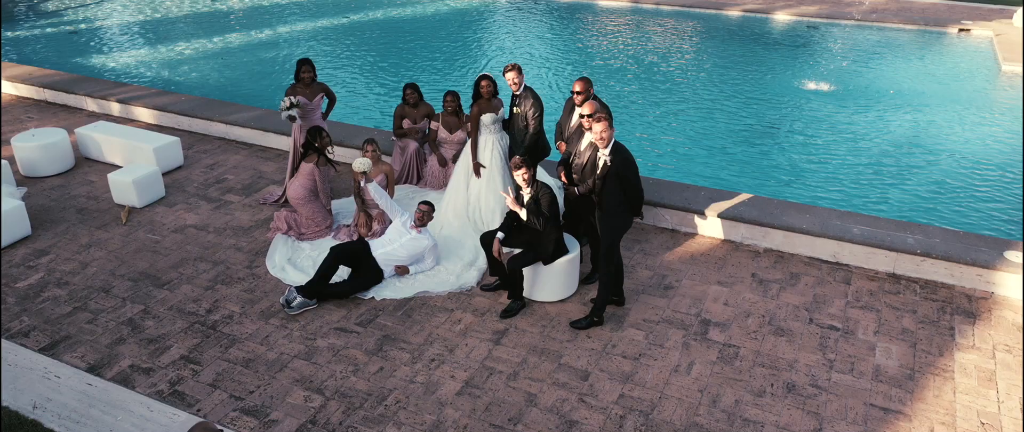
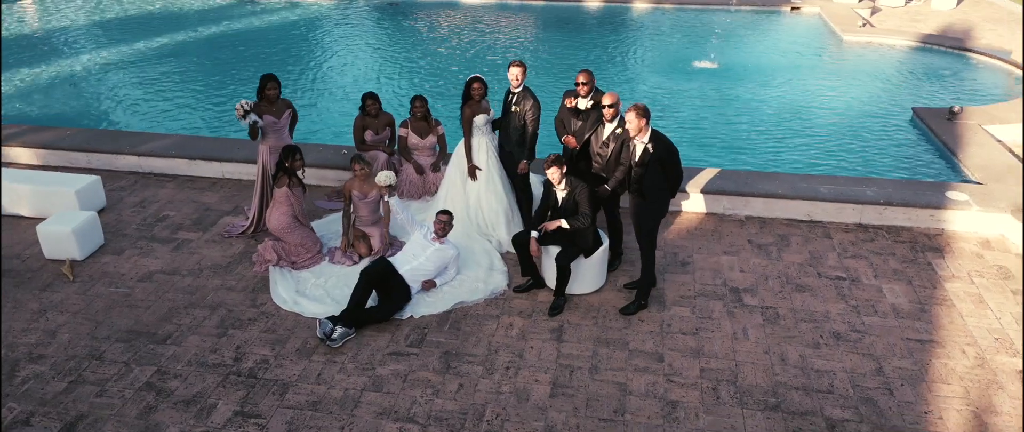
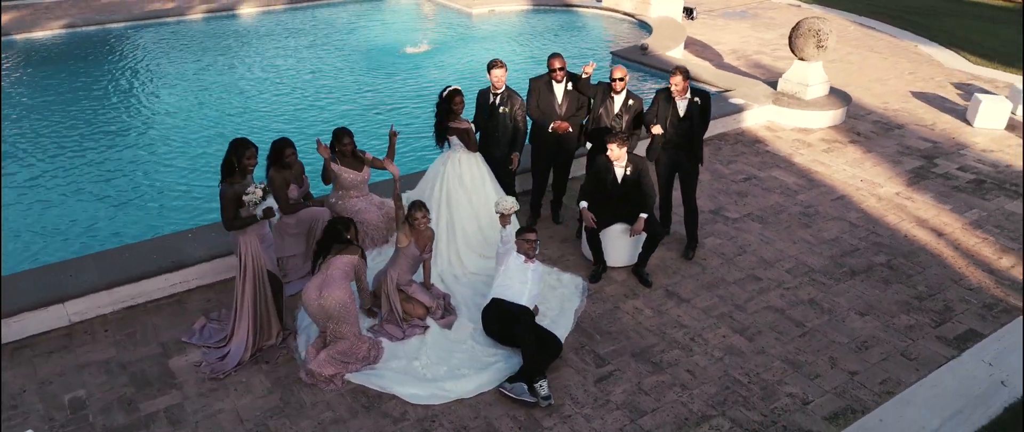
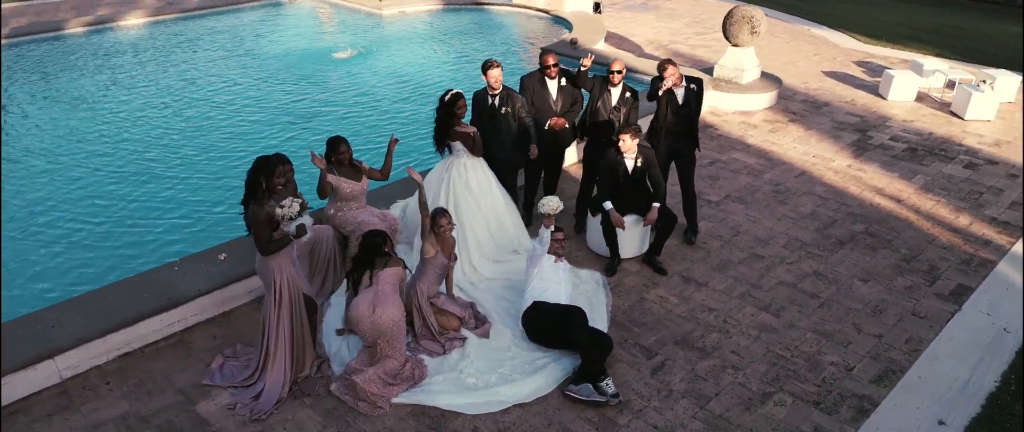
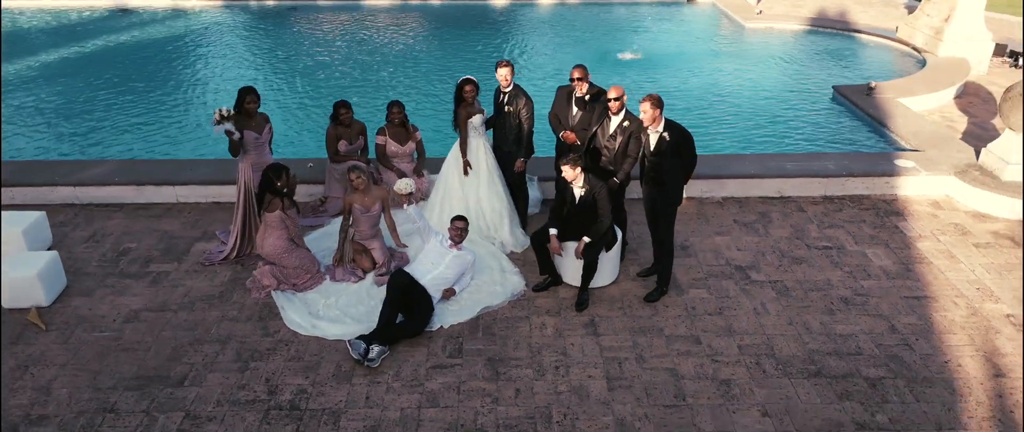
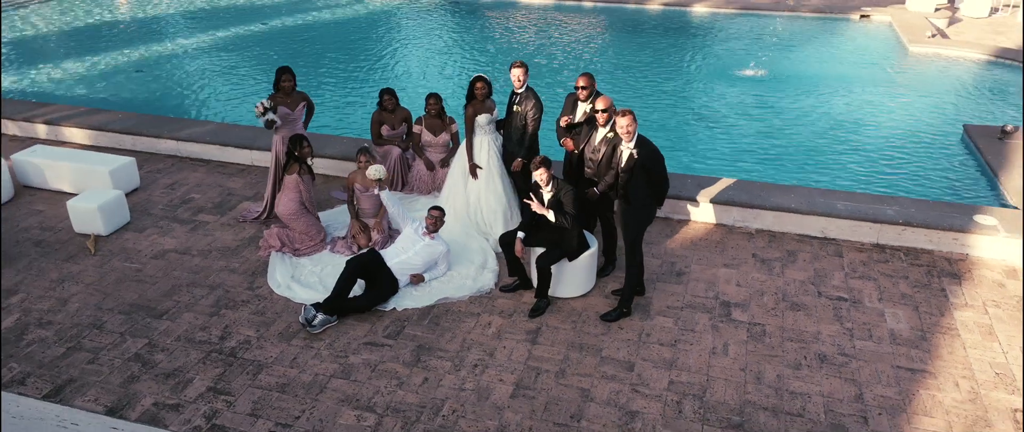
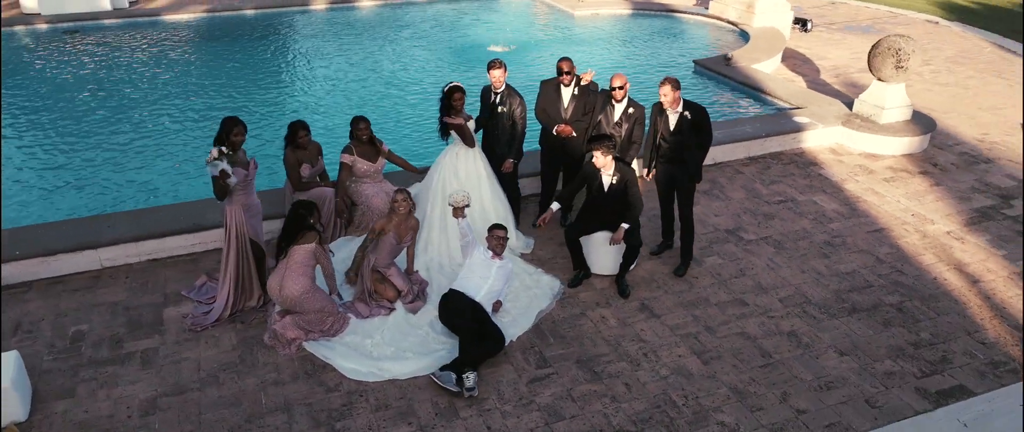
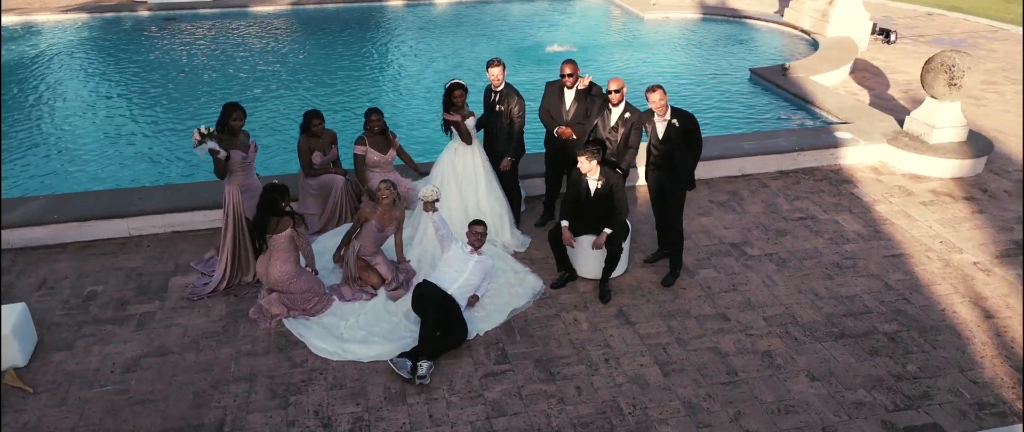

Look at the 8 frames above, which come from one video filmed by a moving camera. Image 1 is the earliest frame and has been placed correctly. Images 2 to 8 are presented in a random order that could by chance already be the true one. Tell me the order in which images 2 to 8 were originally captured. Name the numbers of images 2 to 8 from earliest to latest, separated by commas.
6, 2, 5, 8, 7, 3, 4
